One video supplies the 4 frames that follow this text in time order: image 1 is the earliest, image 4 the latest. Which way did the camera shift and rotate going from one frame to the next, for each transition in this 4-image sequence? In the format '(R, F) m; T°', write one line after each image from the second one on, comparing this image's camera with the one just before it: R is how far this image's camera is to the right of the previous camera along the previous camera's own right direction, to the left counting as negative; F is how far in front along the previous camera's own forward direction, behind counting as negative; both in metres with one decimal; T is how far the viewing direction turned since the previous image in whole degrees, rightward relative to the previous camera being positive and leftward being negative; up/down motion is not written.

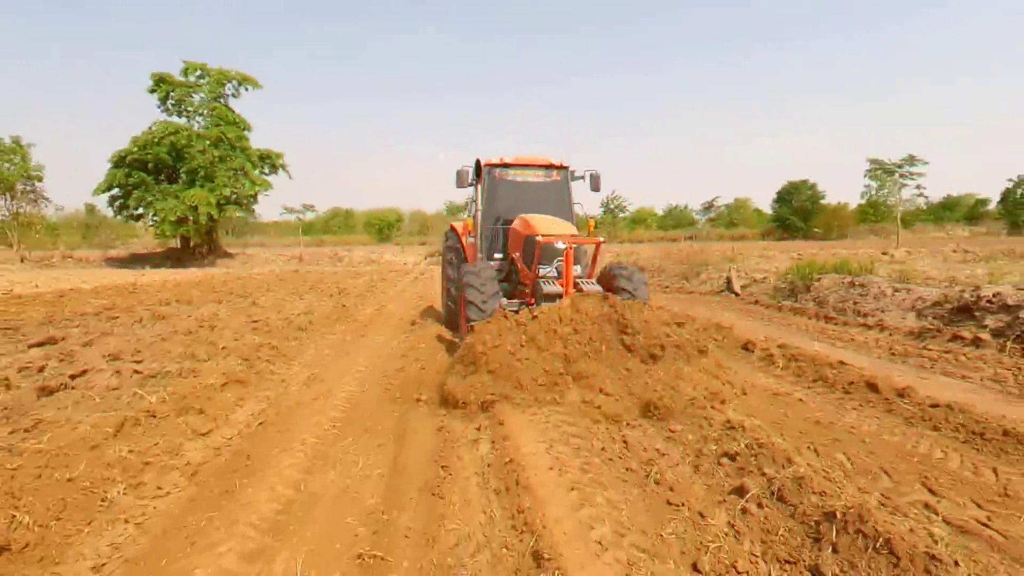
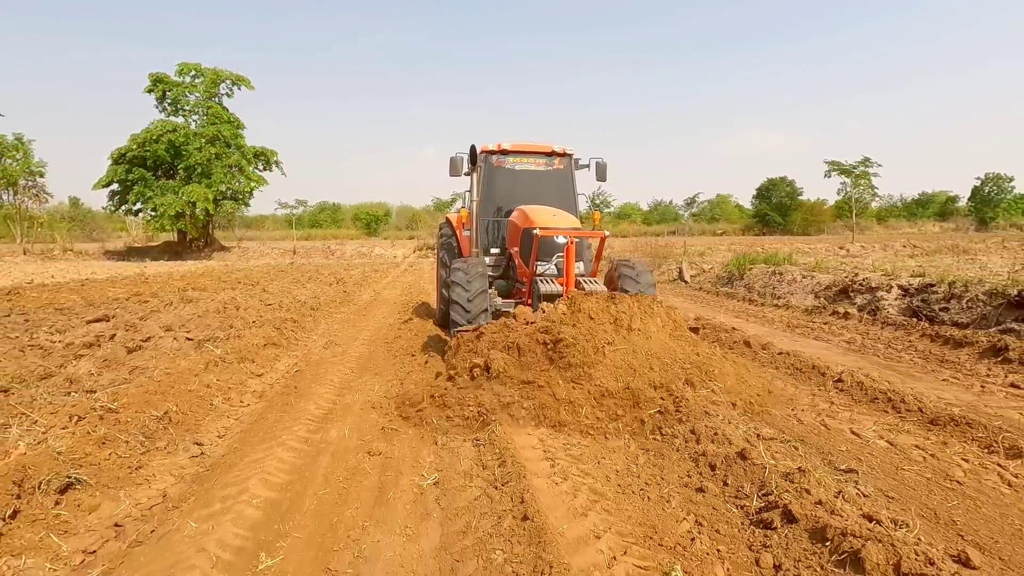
(+0.2, -1.7) m; +1°
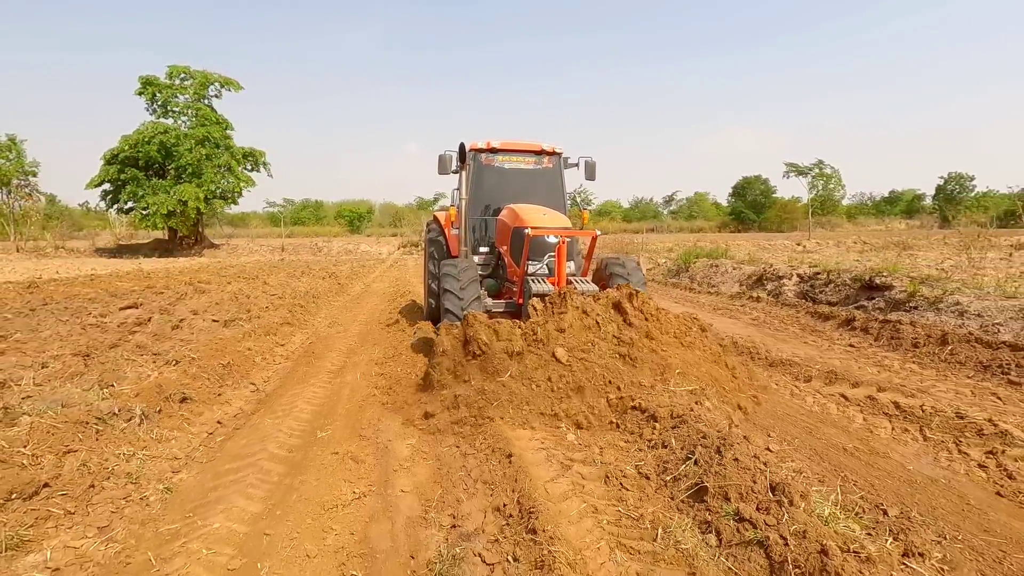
(+0.2, -1.6) m; +2°
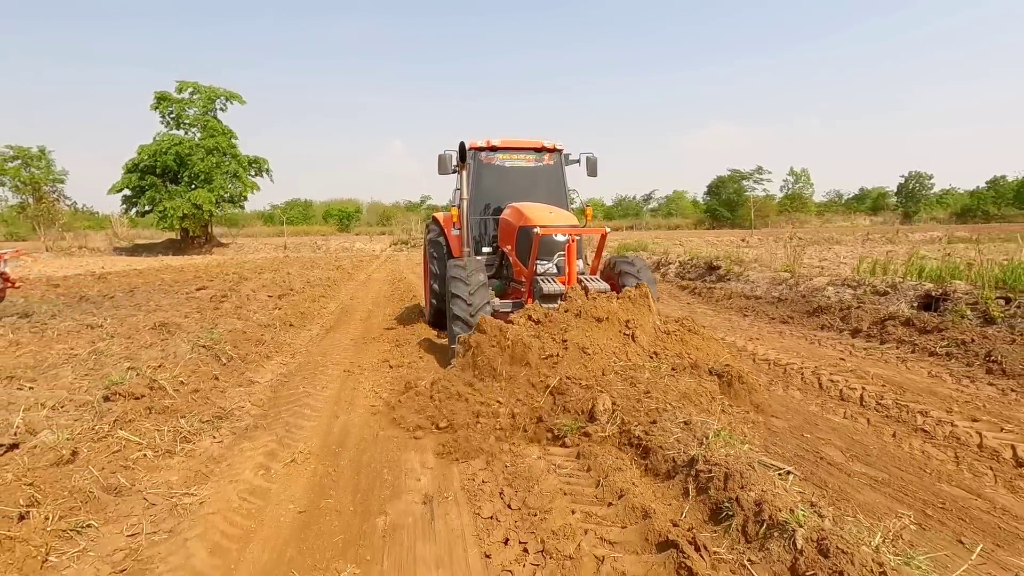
(+0.5, -3.9) m; +1°
